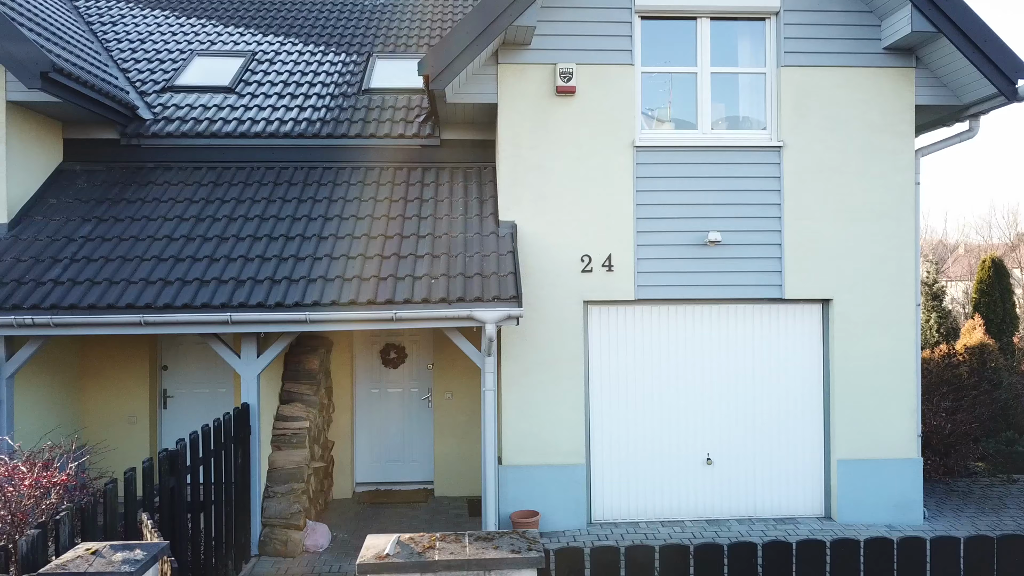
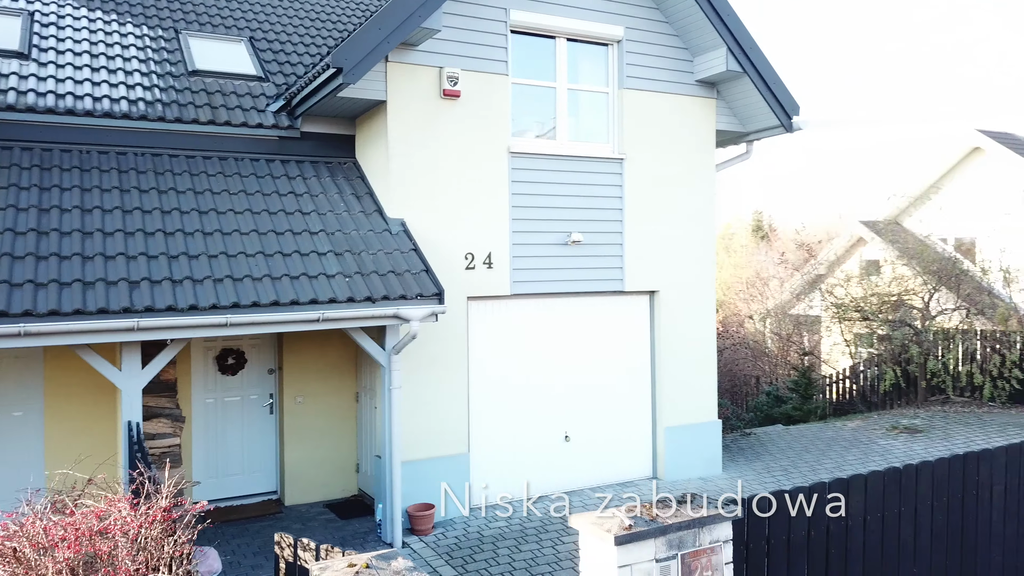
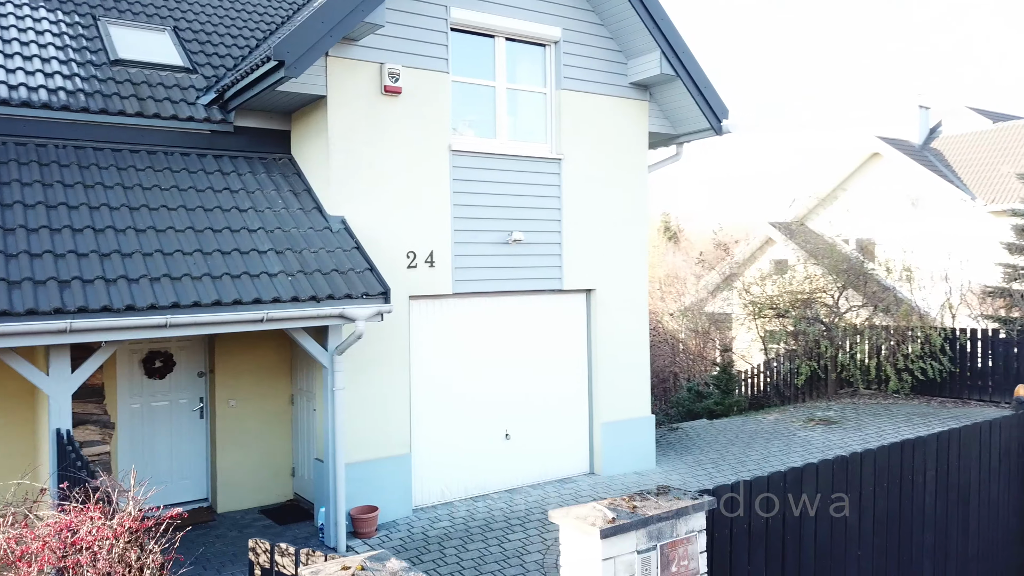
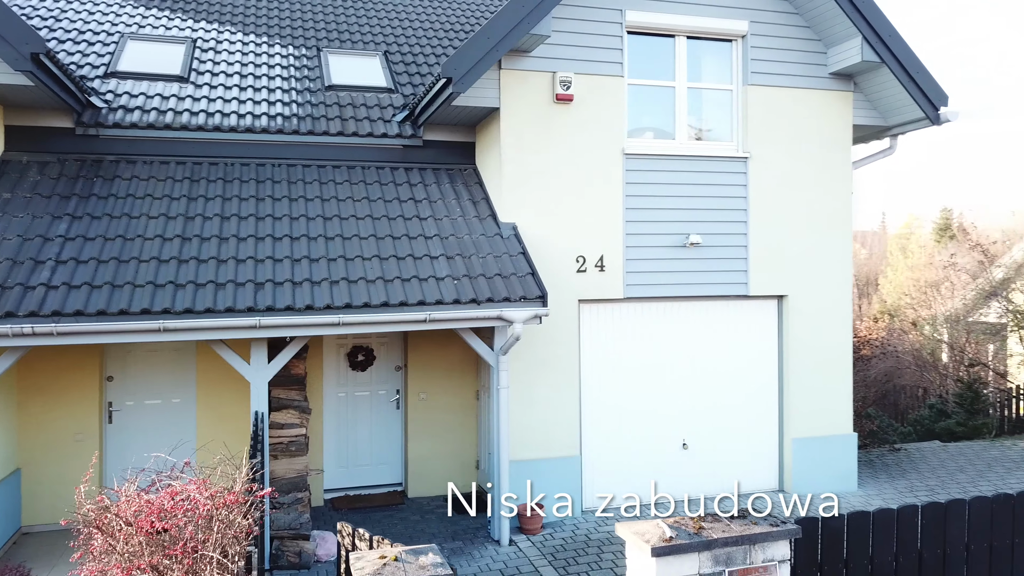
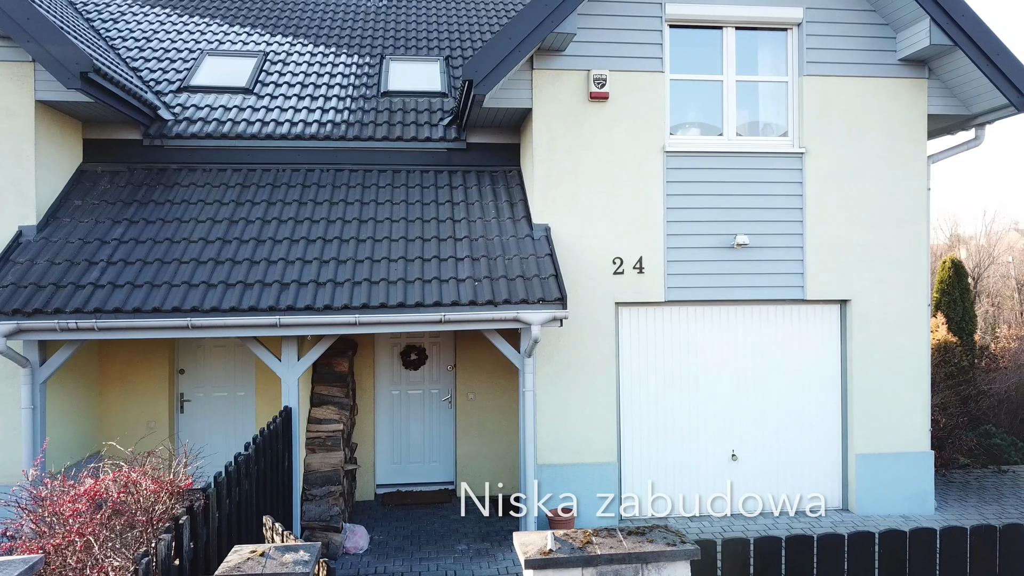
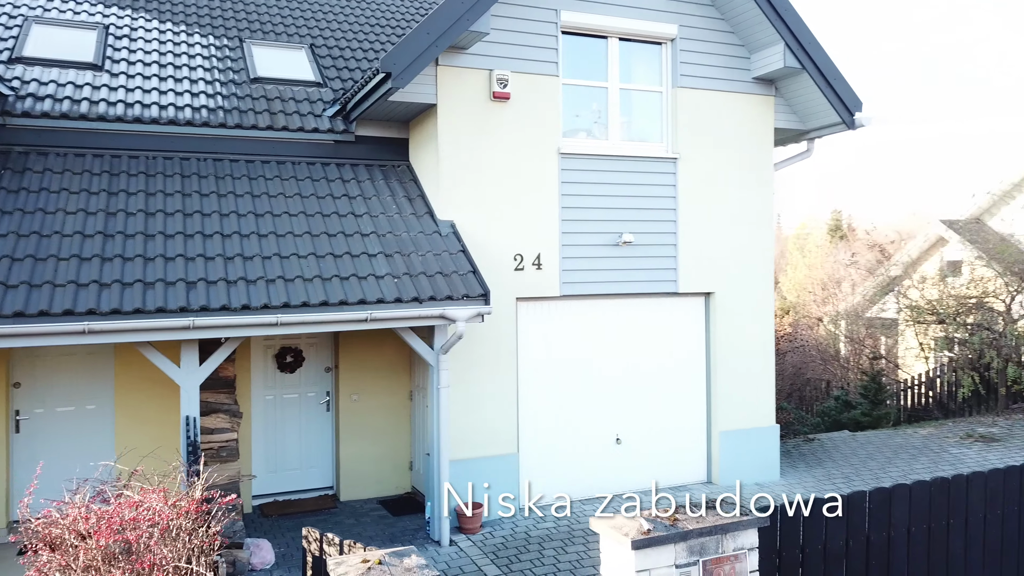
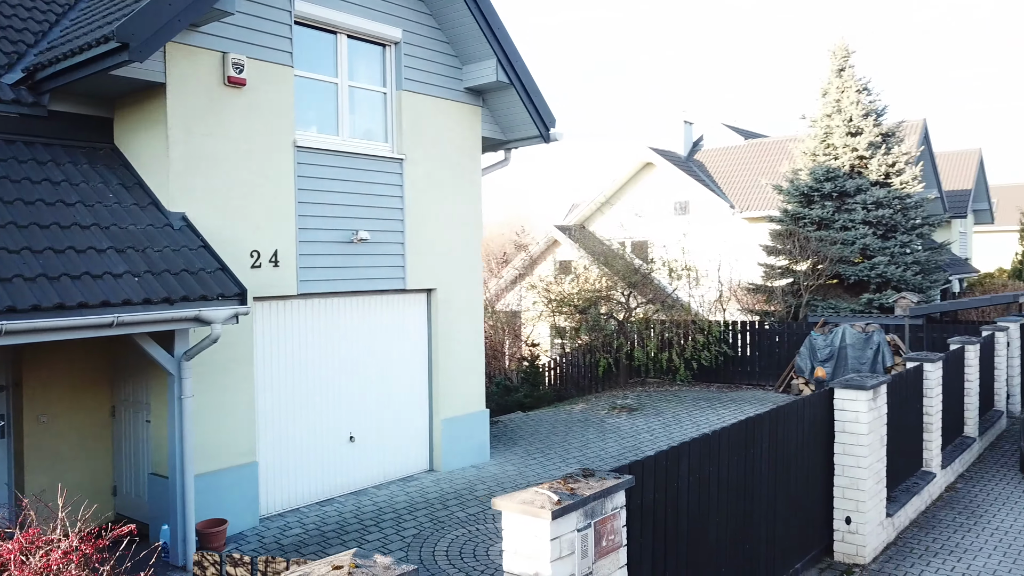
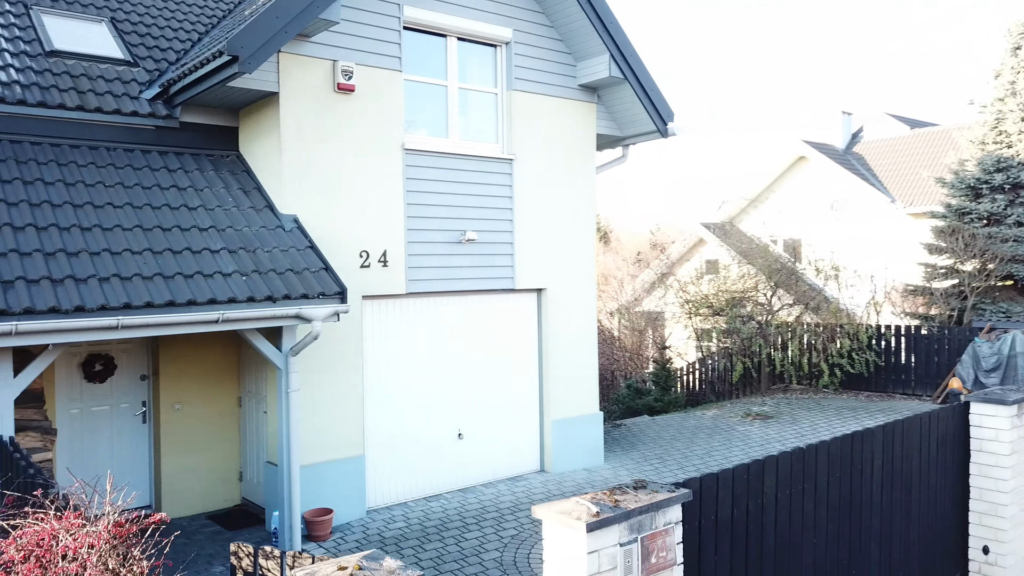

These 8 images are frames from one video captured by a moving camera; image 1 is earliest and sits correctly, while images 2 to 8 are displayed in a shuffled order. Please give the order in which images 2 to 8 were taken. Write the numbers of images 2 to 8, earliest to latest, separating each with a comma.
5, 4, 6, 2, 3, 8, 7
